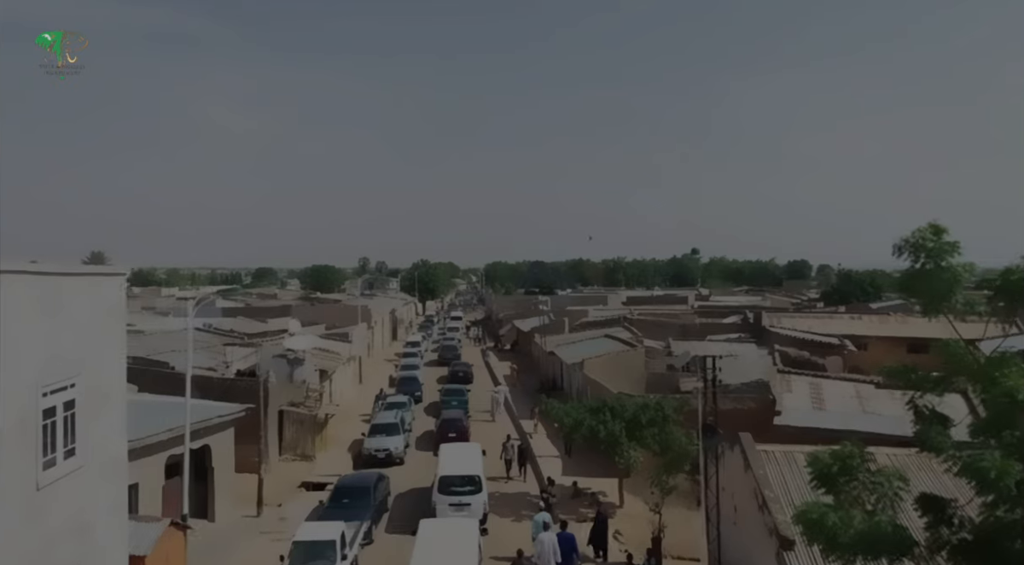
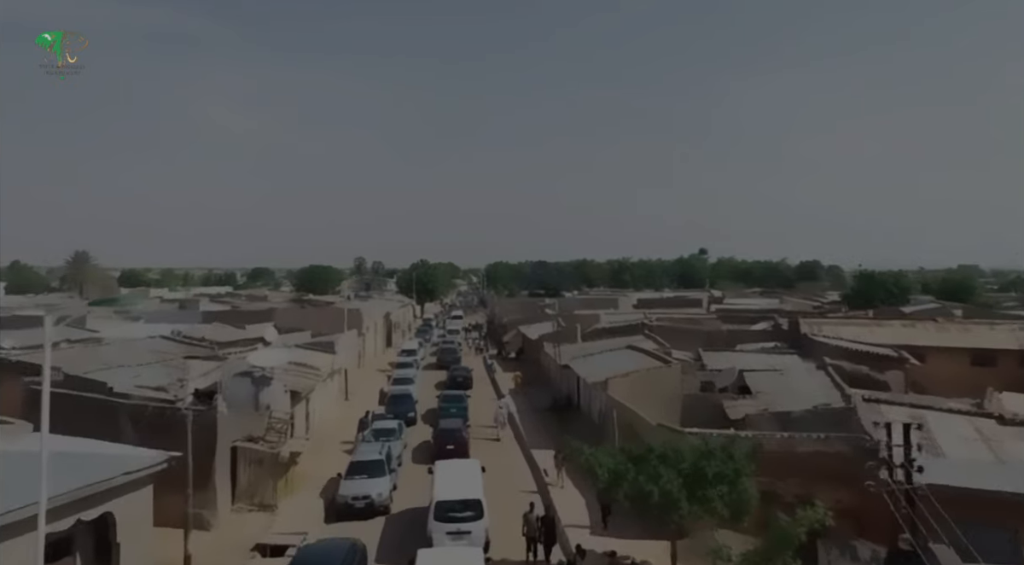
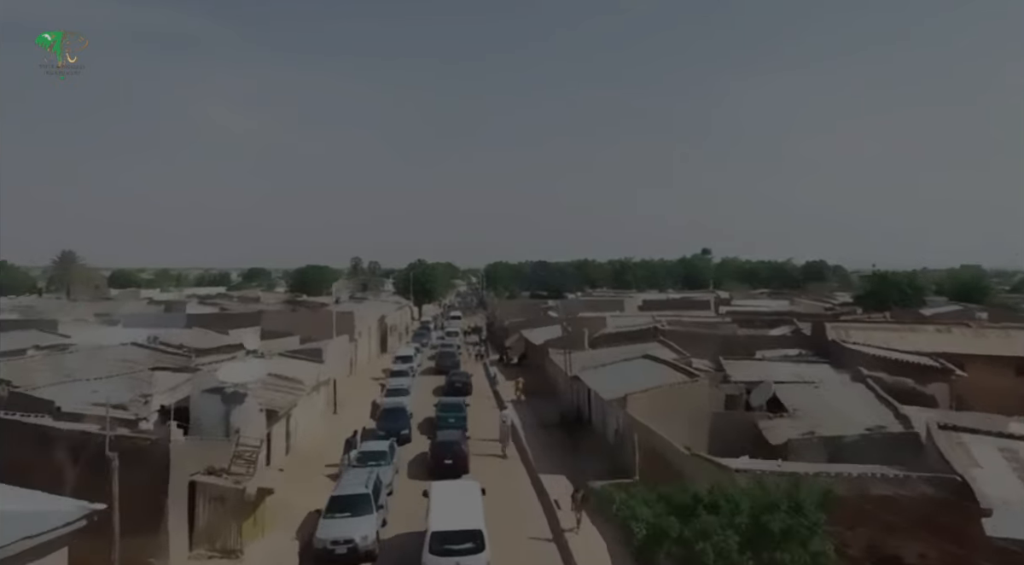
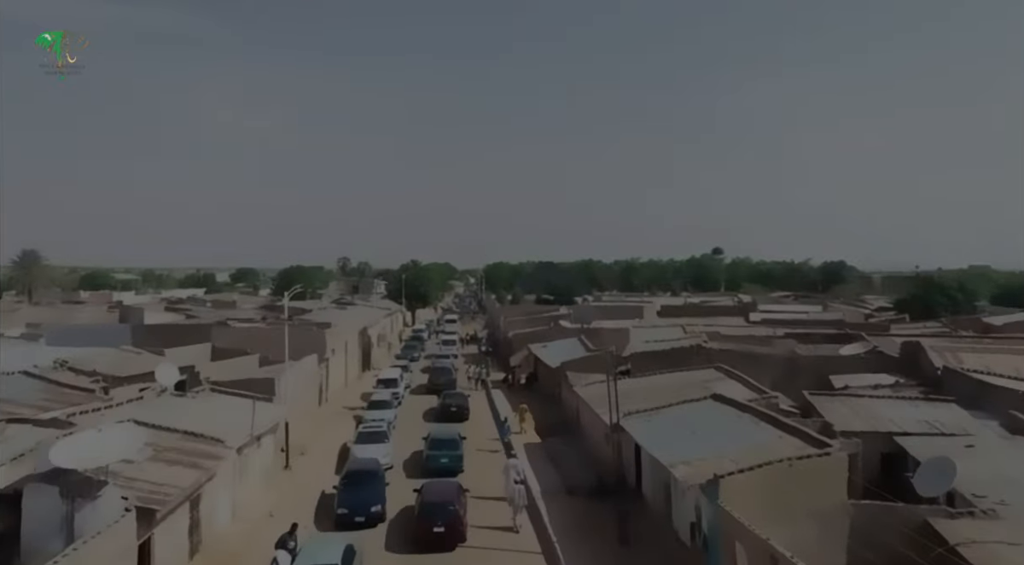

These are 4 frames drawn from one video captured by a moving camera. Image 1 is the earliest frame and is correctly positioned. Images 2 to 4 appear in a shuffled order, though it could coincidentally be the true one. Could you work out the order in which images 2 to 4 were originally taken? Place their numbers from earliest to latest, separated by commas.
2, 3, 4
